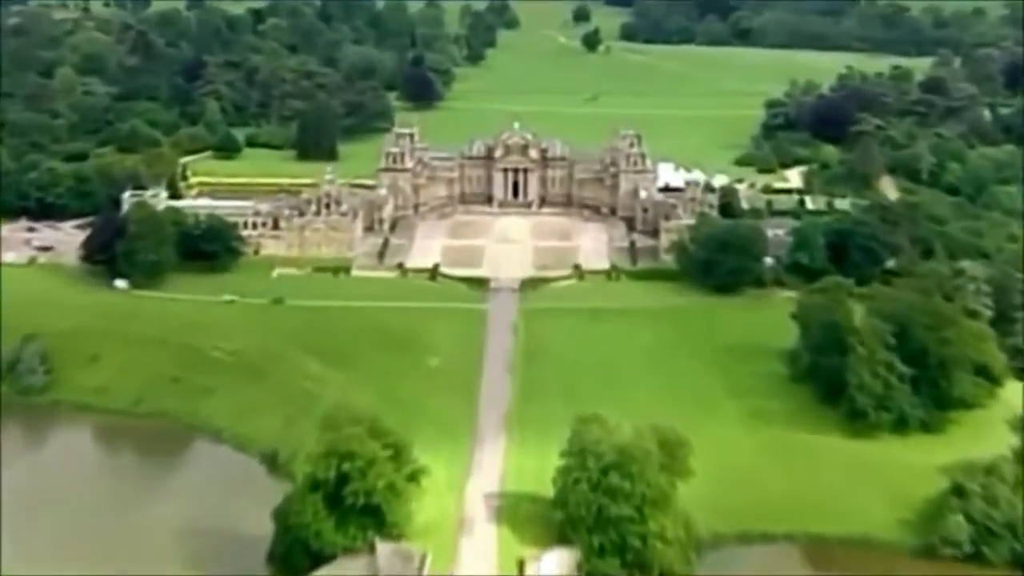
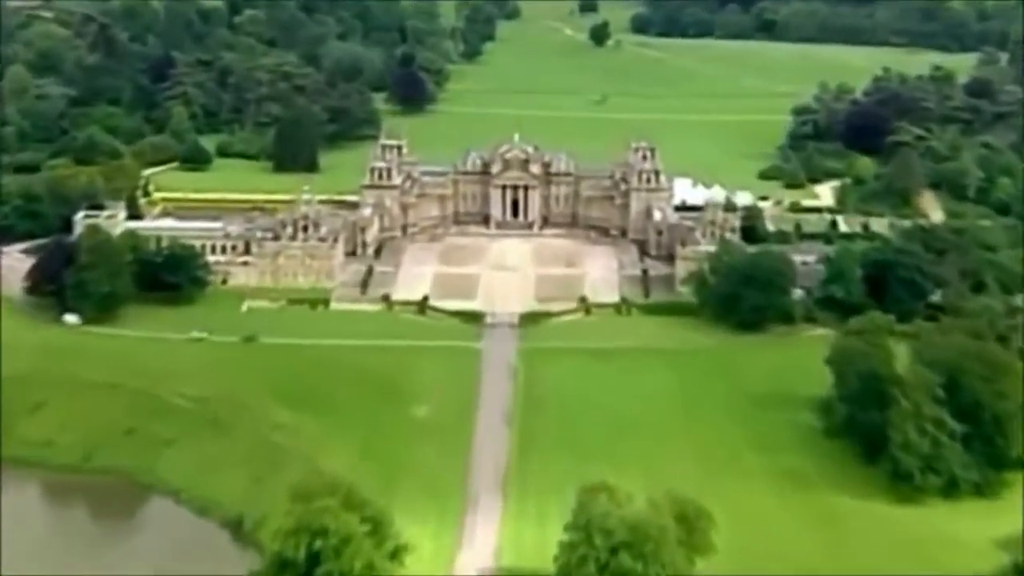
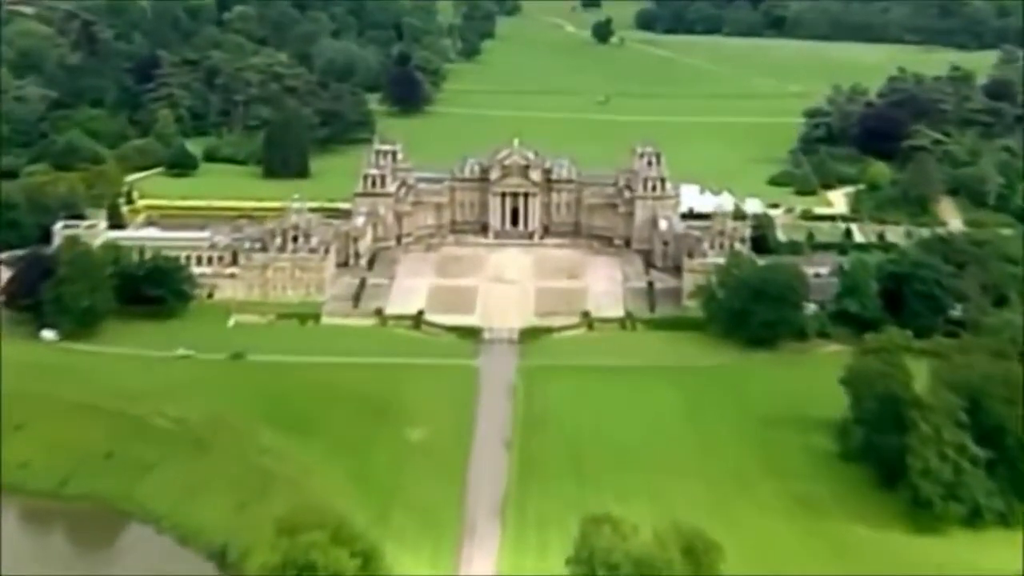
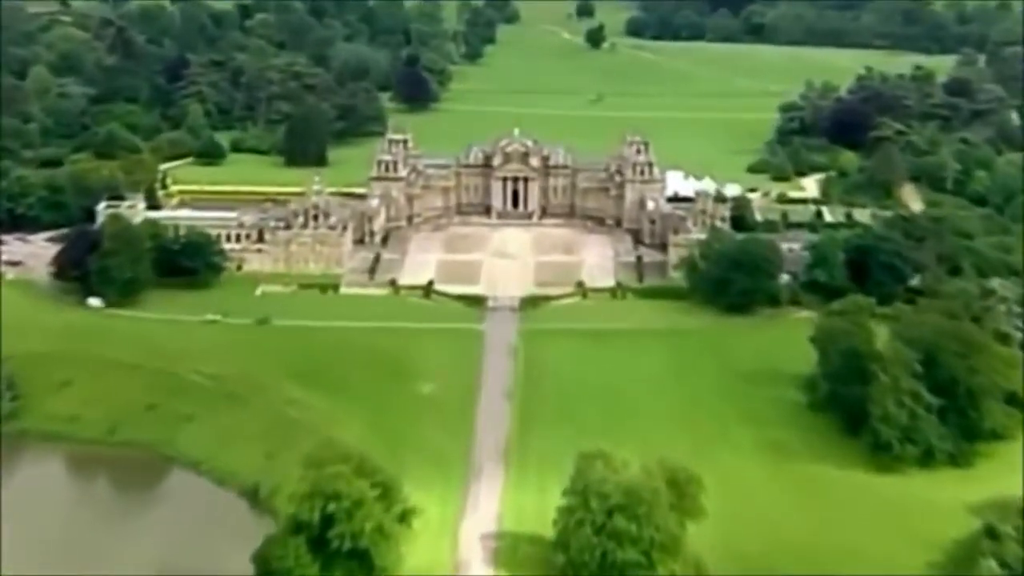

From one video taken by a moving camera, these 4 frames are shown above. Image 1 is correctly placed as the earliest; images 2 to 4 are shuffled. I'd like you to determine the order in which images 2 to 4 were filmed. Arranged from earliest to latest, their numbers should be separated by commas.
4, 2, 3
